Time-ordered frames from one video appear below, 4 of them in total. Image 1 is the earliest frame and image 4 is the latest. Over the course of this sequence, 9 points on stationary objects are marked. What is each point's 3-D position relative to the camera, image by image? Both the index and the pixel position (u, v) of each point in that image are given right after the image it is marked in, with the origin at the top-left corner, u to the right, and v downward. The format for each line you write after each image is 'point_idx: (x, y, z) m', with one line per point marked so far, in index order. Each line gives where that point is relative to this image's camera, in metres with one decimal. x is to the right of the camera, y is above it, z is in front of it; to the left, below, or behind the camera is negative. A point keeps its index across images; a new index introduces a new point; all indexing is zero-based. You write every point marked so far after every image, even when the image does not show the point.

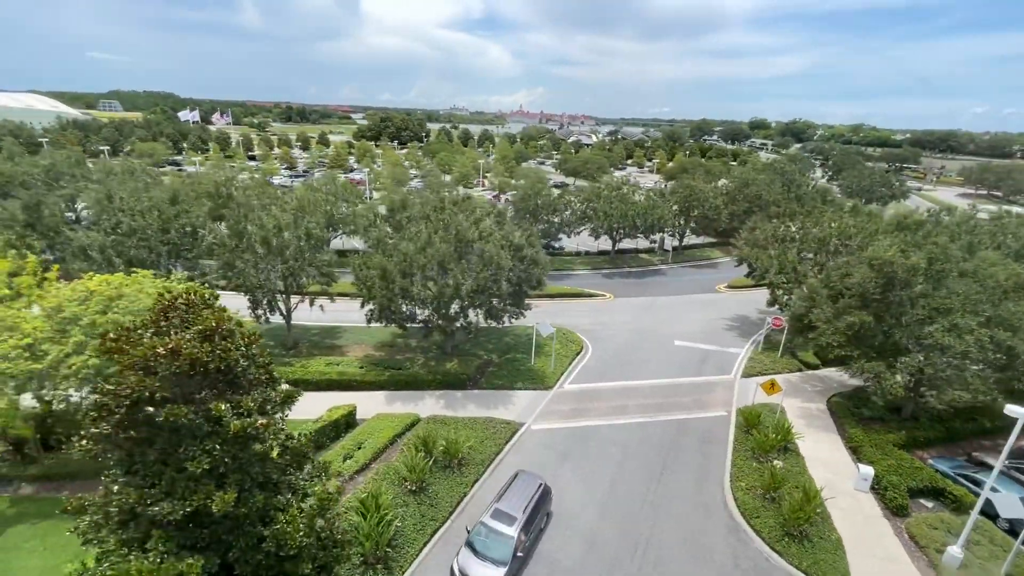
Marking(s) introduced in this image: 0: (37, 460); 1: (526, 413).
0: (-13.3, -4.8, +13.3) m
1: (+0.5, -4.5, +17.4) m
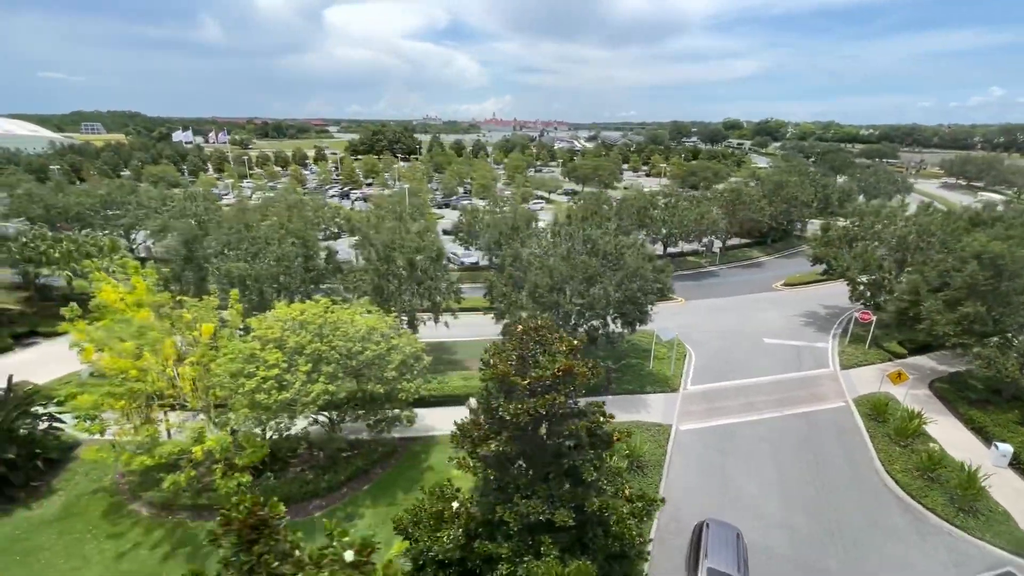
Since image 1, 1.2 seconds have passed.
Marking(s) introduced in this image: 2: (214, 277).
0: (-7.6, -5.7, +13.6) m
1: (+5.9, -4.8, +18.2) m
2: (-11.3, +0.4, +18.1) m
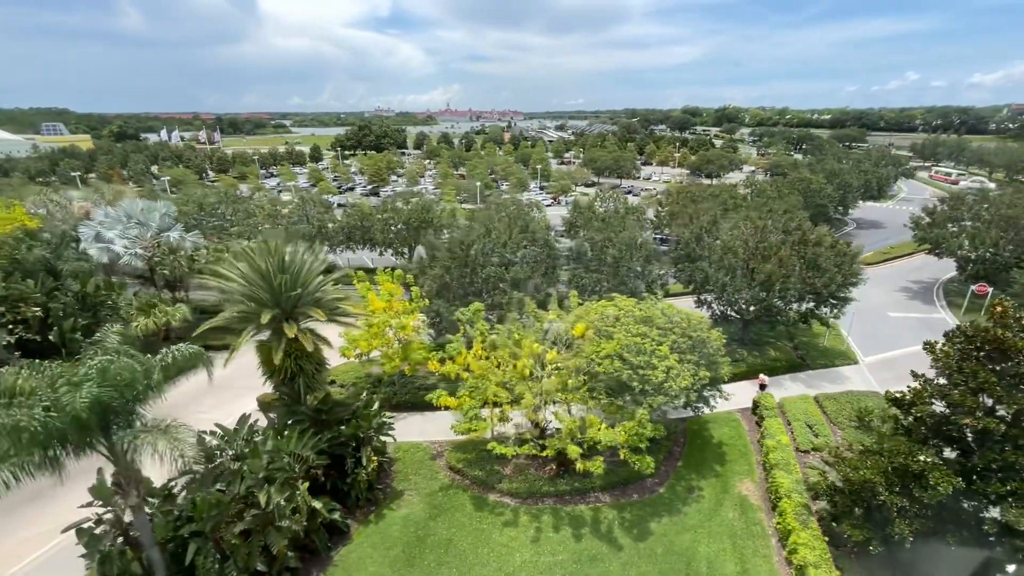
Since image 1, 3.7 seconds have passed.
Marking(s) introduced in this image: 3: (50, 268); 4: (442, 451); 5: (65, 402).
0: (+2.2, -5.7, +14.7) m
1: (+15.2, -4.1, +20.5) m
2: (-2.1, +0.3, +18.8) m
3: (-18.9, +0.8, +19.7) m
4: (-2.3, -5.4, +15.9) m
5: (-7.0, -1.8, +7.5) m
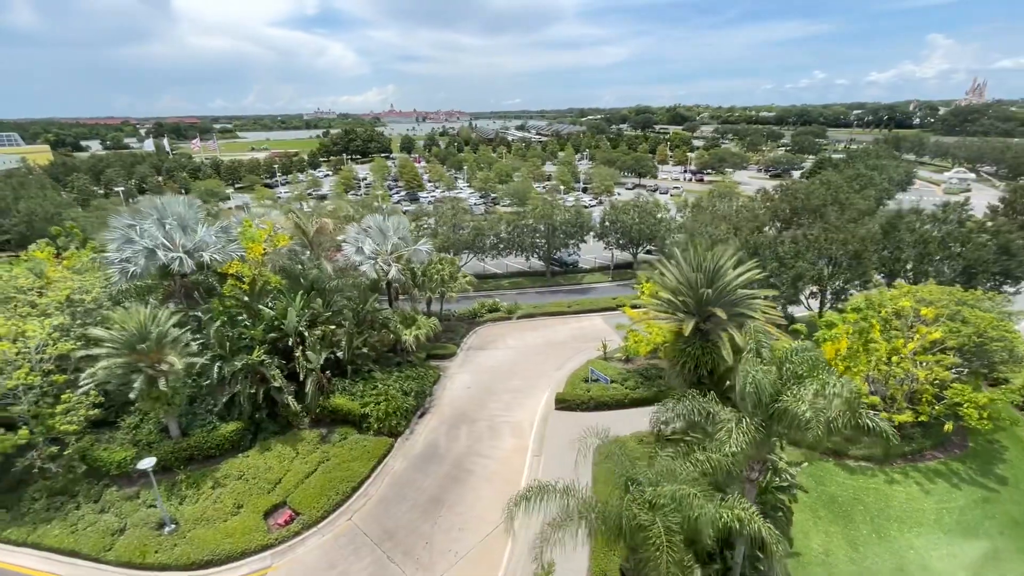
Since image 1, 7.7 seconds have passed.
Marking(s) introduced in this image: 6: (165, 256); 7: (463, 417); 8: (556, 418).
0: (+14.3, -5.3, +17.1) m
1: (+26.4, -3.0, +24.3) m
2: (+9.2, +0.5, +20.7) m
3: (-7.6, +0.1, +19.7) m
4: (+9.6, -5.3, +17.8) m
5: (+5.7, -1.9, +9.0) m
6: (-11.7, +1.1, +16.1) m
7: (-2.0, -5.2, +19.5) m
8: (+1.8, -5.2, +19.3) m
